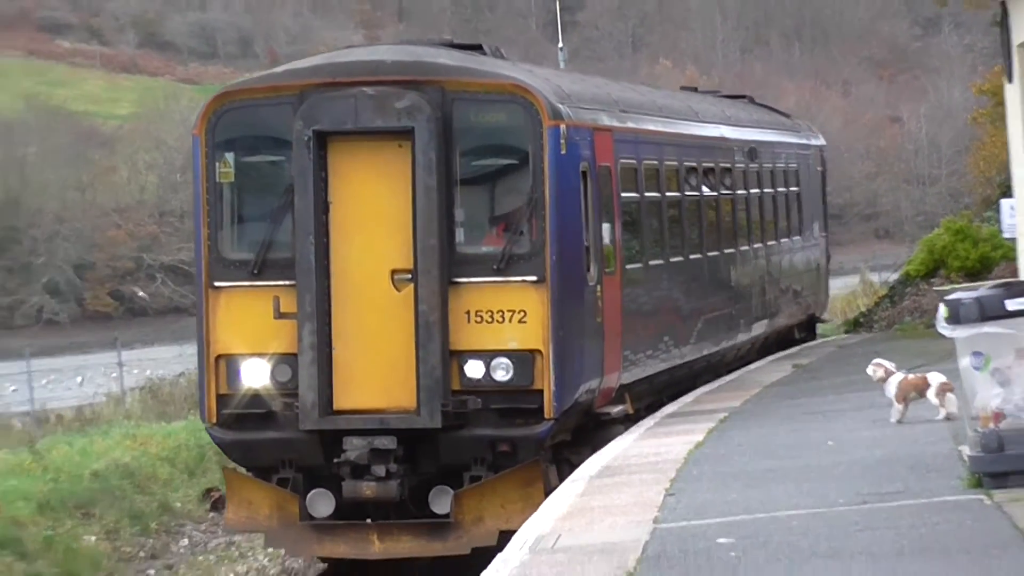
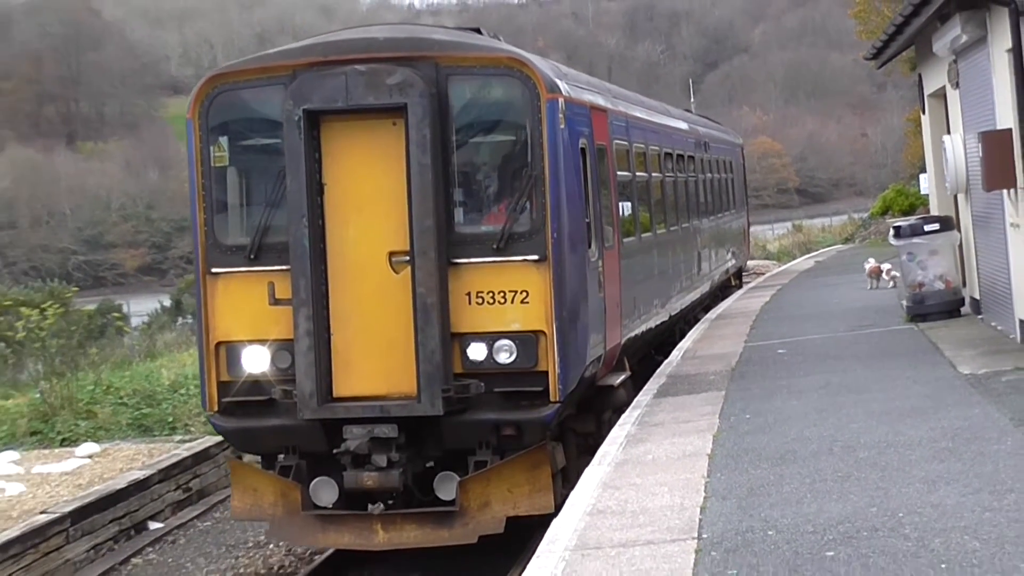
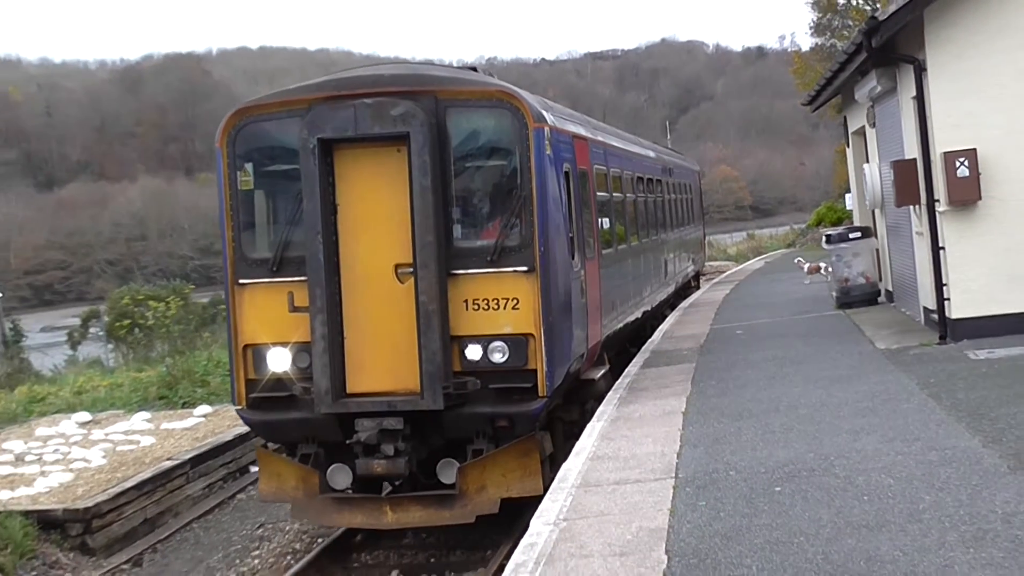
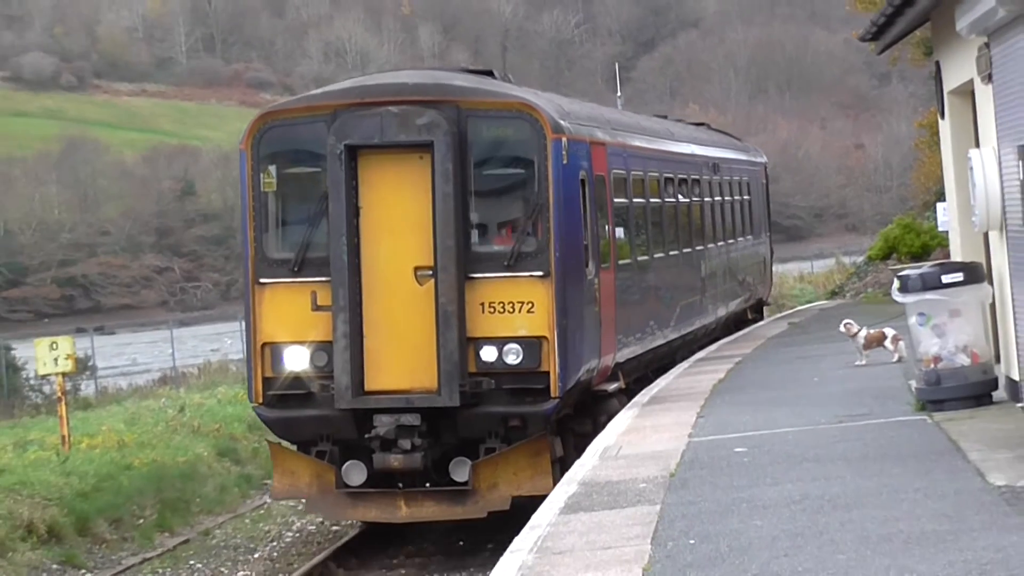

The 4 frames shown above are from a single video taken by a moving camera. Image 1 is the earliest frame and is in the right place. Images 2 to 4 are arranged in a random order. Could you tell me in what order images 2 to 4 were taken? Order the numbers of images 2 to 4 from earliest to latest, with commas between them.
4, 2, 3
